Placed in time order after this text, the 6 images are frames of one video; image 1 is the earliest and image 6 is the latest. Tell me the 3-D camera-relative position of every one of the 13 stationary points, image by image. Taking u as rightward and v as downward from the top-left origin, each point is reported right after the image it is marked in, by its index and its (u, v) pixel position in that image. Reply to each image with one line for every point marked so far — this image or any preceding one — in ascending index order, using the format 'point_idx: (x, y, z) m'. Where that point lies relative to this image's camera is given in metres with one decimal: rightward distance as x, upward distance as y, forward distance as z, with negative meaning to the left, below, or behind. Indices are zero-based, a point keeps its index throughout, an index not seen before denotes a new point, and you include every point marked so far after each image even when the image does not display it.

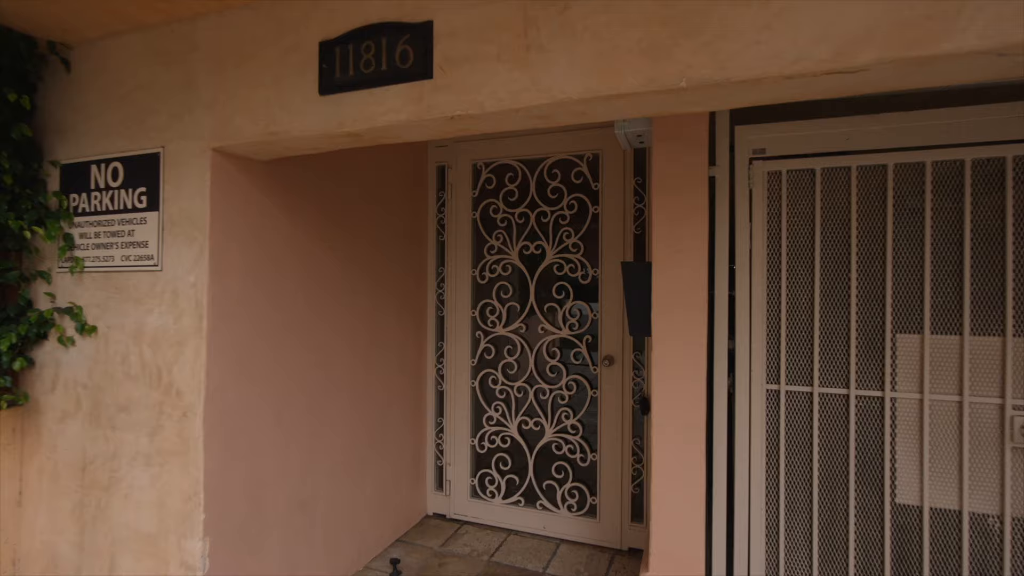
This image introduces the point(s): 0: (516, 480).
0: (0.0, -1.3, +3.5) m
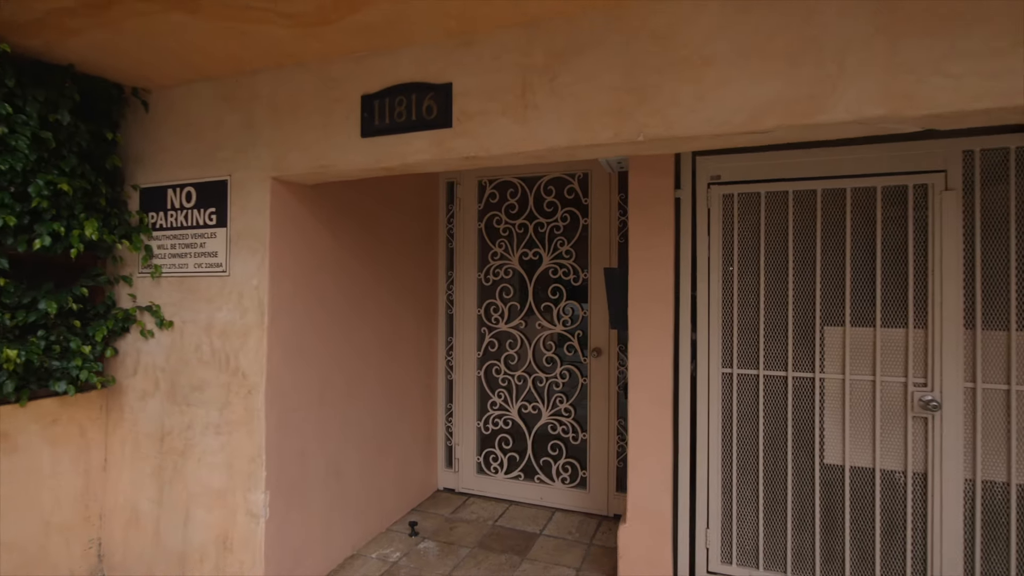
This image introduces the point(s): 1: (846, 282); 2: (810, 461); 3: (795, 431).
0: (0.0, -1.3, +4.0) m
1: (+1.7, 0.0, +2.5) m
2: (+1.5, -0.9, +2.6) m
3: (+1.5, -0.7, +2.6) m
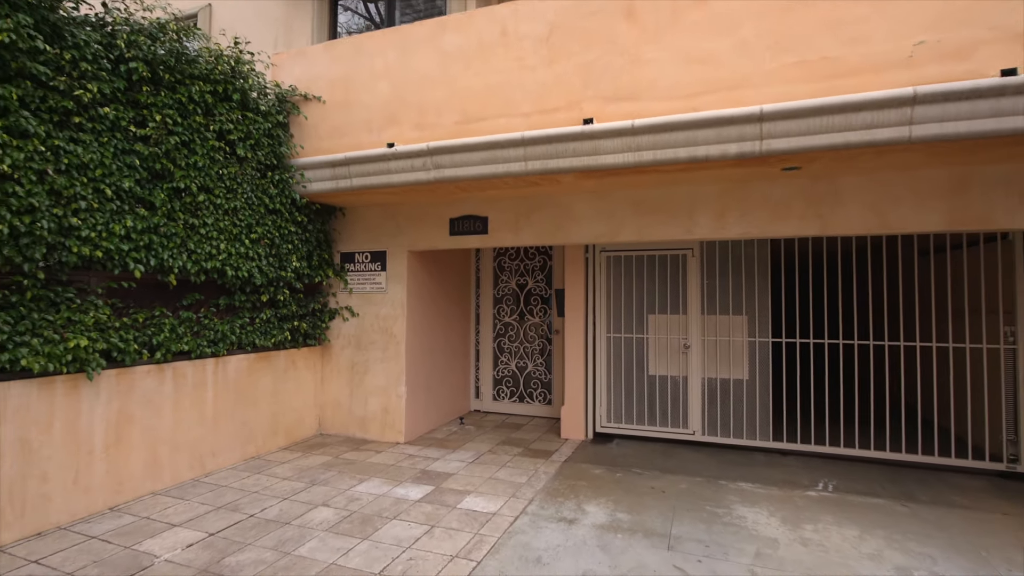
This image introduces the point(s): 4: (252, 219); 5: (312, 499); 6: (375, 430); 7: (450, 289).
0: (0.0, -1.5, +7.4) m
1: (+1.7, -0.1, +6.0) m
2: (+1.6, -1.0, +6.0) m
3: (+1.5, -0.9, +6.0) m
4: (-2.6, +0.7, +5.0) m
5: (-1.7, -1.8, +4.4) m
6: (-1.6, -1.7, +6.1) m
7: (-0.8, 0.0, +7.0) m
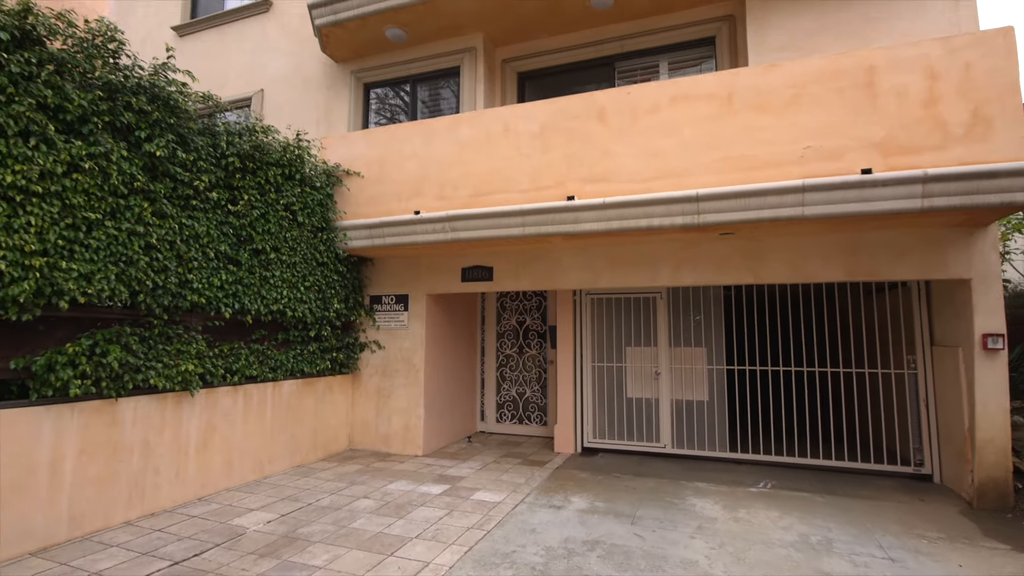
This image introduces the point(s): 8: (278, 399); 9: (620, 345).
0: (+0.1, -2.1, +8.5) m
1: (+1.7, -0.6, +7.2) m
2: (+1.6, -1.5, +7.2) m
3: (+1.5, -1.4, +7.2) m
4: (-2.6, +0.2, +6.3) m
5: (-1.7, -2.2, +5.5) m
6: (-1.6, -2.2, +7.2) m
7: (-0.8, -0.6, +8.2) m
8: (-2.8, -1.3, +6.2) m
9: (+1.5, -0.8, +7.3) m
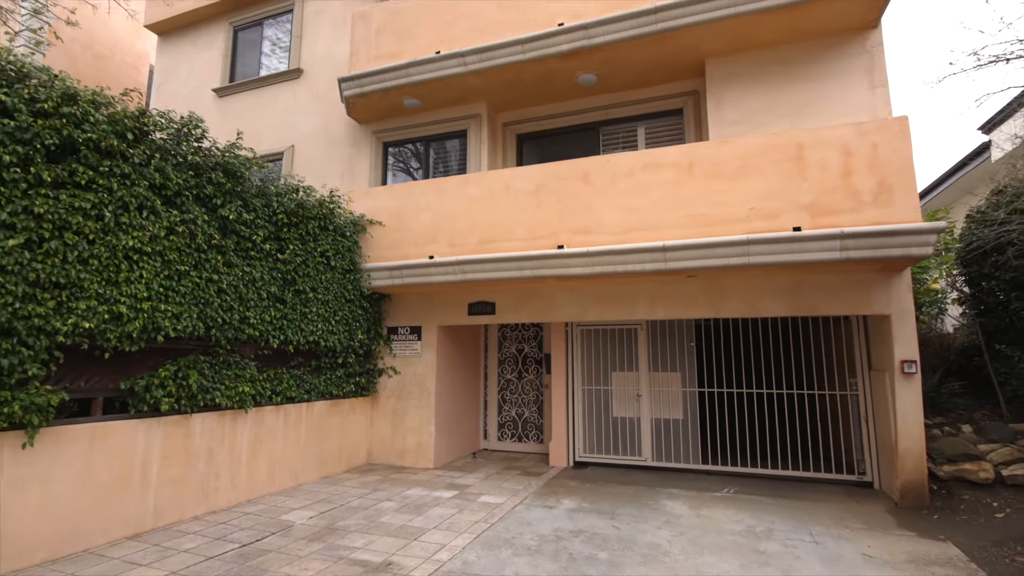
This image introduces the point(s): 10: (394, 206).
0: (+0.1, -2.7, +9.5) m
1: (+1.7, -1.1, +8.3) m
2: (+1.6, -2.1, +8.2) m
3: (+1.5, -1.9, +8.2) m
4: (-2.6, -0.3, +7.4) m
5: (-1.7, -2.6, +6.5) m
6: (-1.6, -2.7, +8.2) m
7: (-0.8, -1.2, +9.3) m
8: (-2.8, -1.8, +7.2) m
9: (+1.5, -1.4, +8.3) m
10: (-1.8, +1.3, +8.0) m
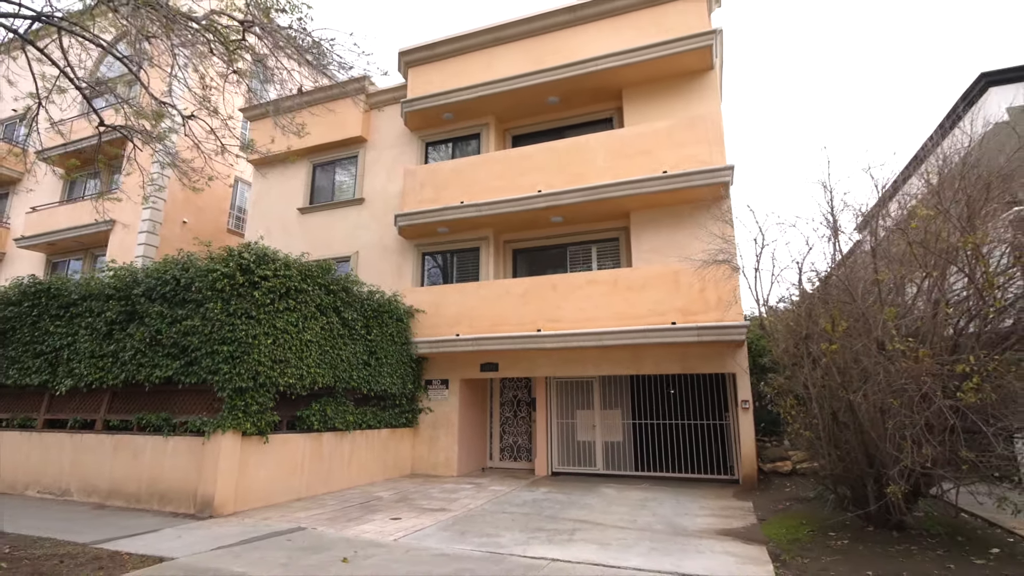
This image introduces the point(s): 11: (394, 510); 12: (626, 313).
0: (0.0, -4.4, +13.4) m
1: (+1.6, -2.7, +12.3) m
2: (+1.5, -3.6, +12.2) m
3: (+1.4, -3.5, +12.2) m
4: (-2.6, -1.8, +11.6) m
5: (-1.8, -4.1, +10.4) m
6: (-1.7, -4.3, +12.1) m
7: (-0.9, -2.9, +13.3) m
8: (-2.9, -3.3, +11.2) m
9: (+1.5, -3.0, +12.3) m
10: (-1.9, -0.3, +12.3) m
11: (-1.9, -3.6, +8.3) m
12: (+2.4, -0.5, +10.6) m
